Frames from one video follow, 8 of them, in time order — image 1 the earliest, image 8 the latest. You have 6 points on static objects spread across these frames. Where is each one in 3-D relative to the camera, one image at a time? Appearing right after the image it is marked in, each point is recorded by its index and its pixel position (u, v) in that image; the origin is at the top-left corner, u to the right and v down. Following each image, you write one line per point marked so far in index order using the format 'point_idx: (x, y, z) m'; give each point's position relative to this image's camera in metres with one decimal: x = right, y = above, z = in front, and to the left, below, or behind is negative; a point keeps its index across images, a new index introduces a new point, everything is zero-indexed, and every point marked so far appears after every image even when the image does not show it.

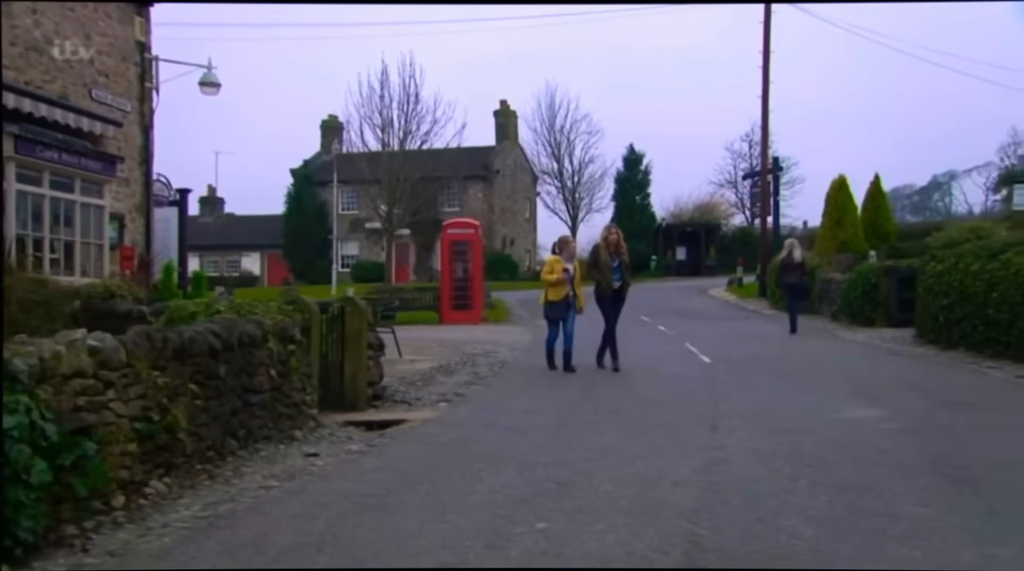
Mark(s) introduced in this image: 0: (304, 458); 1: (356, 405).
0: (-1.6, -1.3, +7.6) m
1: (-1.6, -1.2, +10.5) m
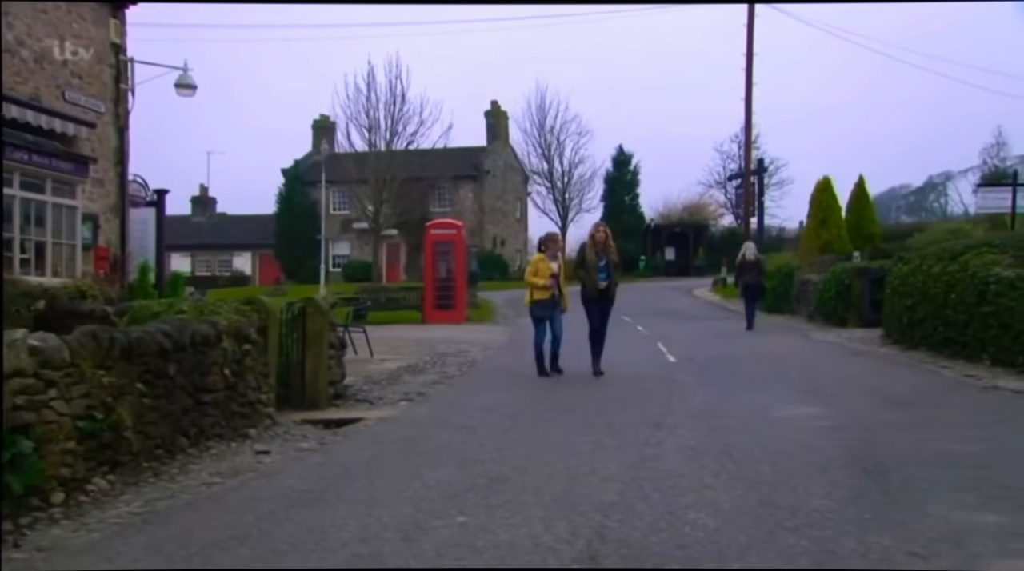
0: (-2.0, -1.3, +7.8) m
1: (-2.1, -1.3, +10.7) m
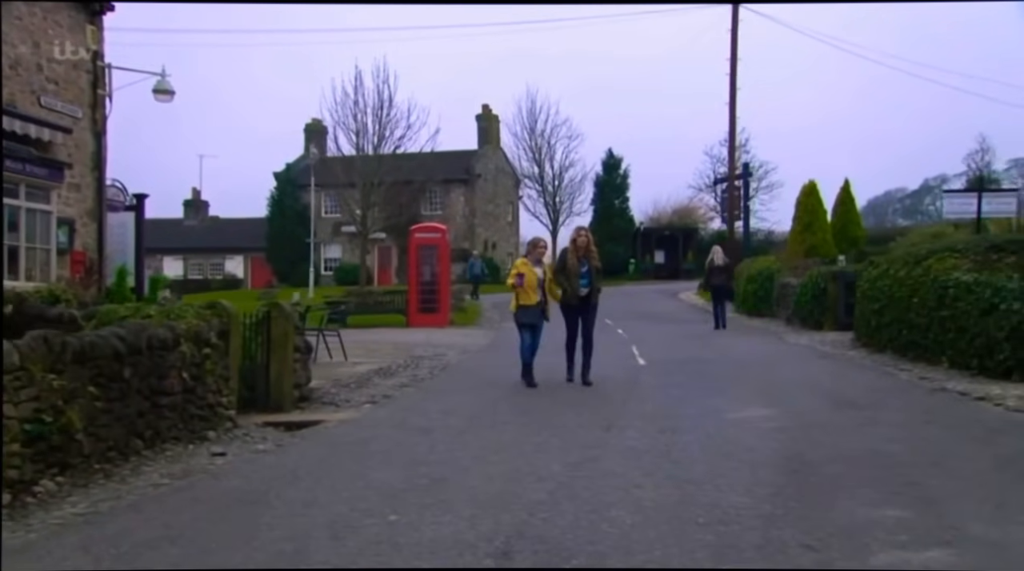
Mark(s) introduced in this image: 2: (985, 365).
0: (-2.4, -1.4, +7.9) m
1: (-2.5, -1.3, +10.8) m
2: (+5.5, -0.9, +11.6) m
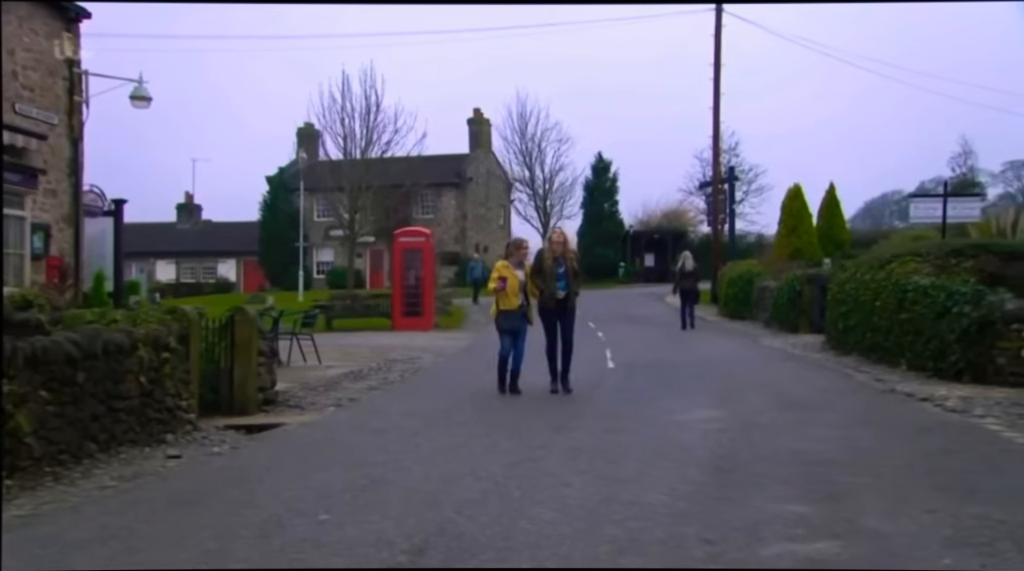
0: (-2.8, -1.4, +8.1) m
1: (-2.9, -1.4, +11.0) m
2: (+5.0, -1.0, +11.8) m
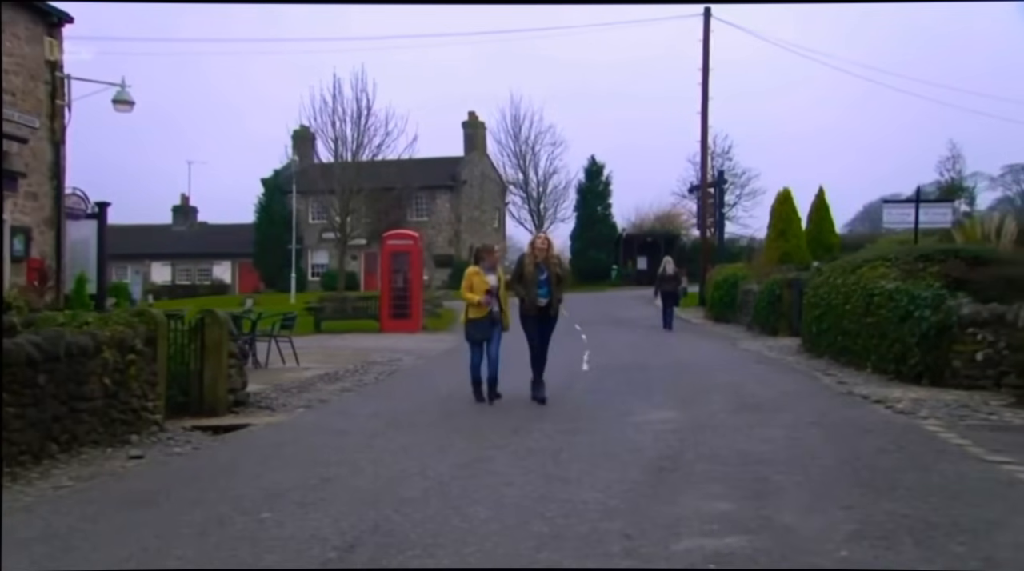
0: (-3.2, -1.4, +8.2) m
1: (-3.3, -1.4, +11.1) m
2: (+4.6, -1.0, +12.0) m
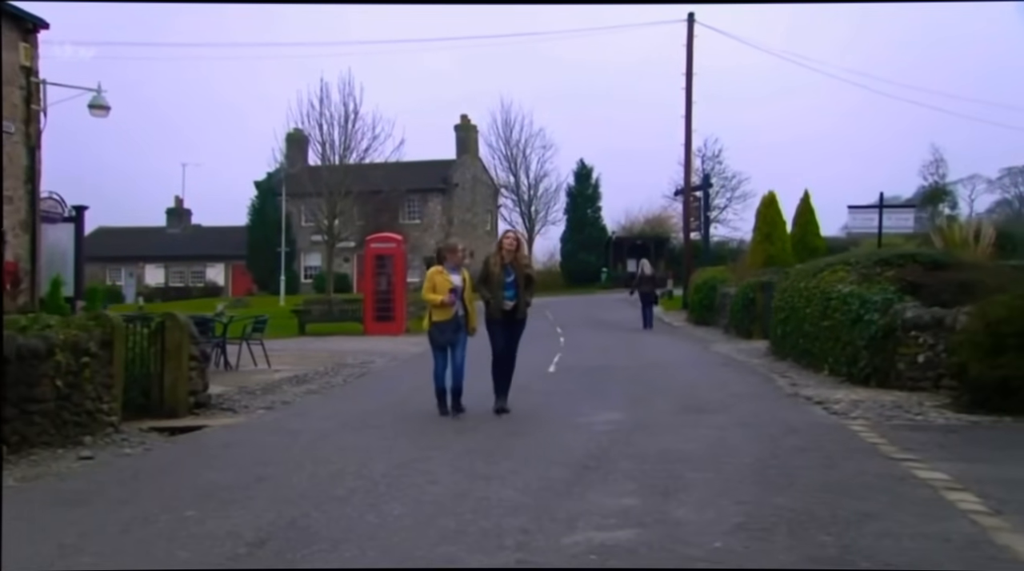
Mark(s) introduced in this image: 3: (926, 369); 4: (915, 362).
0: (-3.7, -1.5, +8.4) m
1: (-3.8, -1.4, +11.3) m
2: (+4.1, -1.1, +12.2) m
3: (+4.5, -0.9, +11.0) m
4: (+4.4, -0.8, +11.0) m
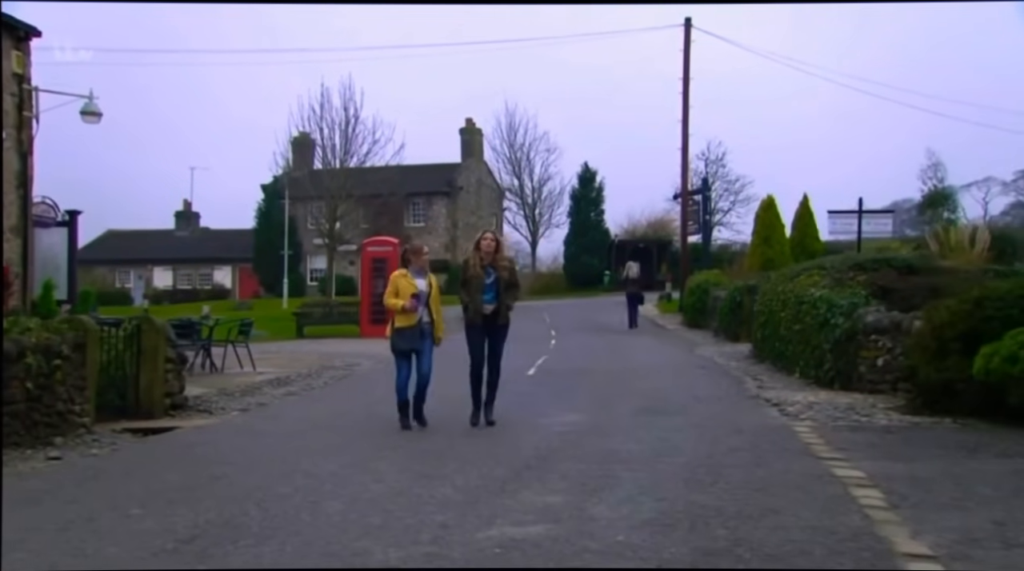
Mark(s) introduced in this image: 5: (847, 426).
0: (-4.1, -1.5, +8.7) m
1: (-4.2, -1.5, +11.6) m
2: (+3.8, -1.1, +12.4) m
3: (+4.2, -1.0, +11.2) m
4: (+4.1, -0.9, +11.2) m
5: (+2.8, -1.2, +8.3) m
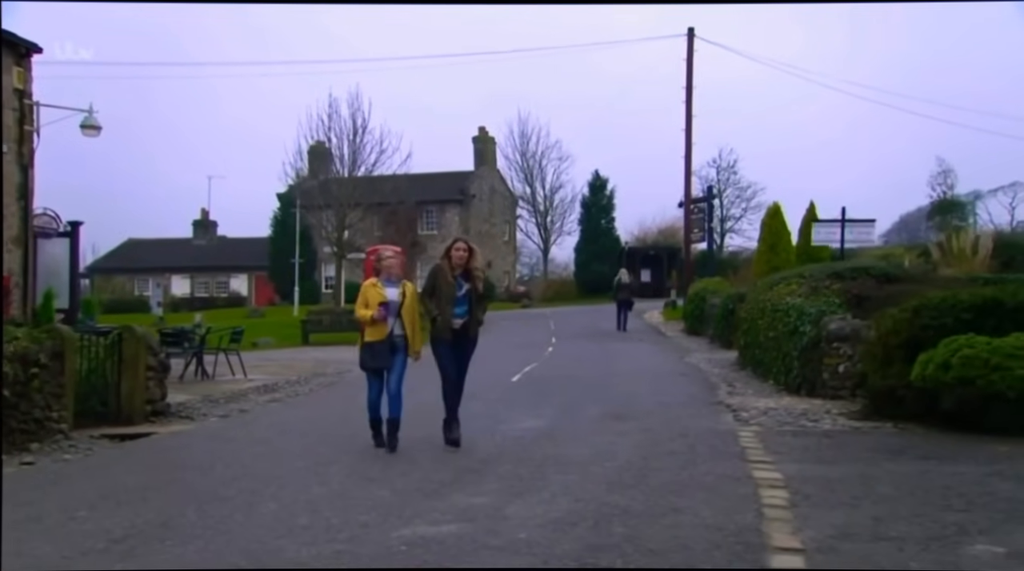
0: (-4.5, -1.6, +9.0) m
1: (-4.5, -1.6, +11.9) m
2: (+3.4, -1.2, +12.6) m
3: (+3.8, -1.1, +11.4) m
4: (+3.7, -1.0, +11.4) m
5: (+2.4, -1.2, +8.5) m
